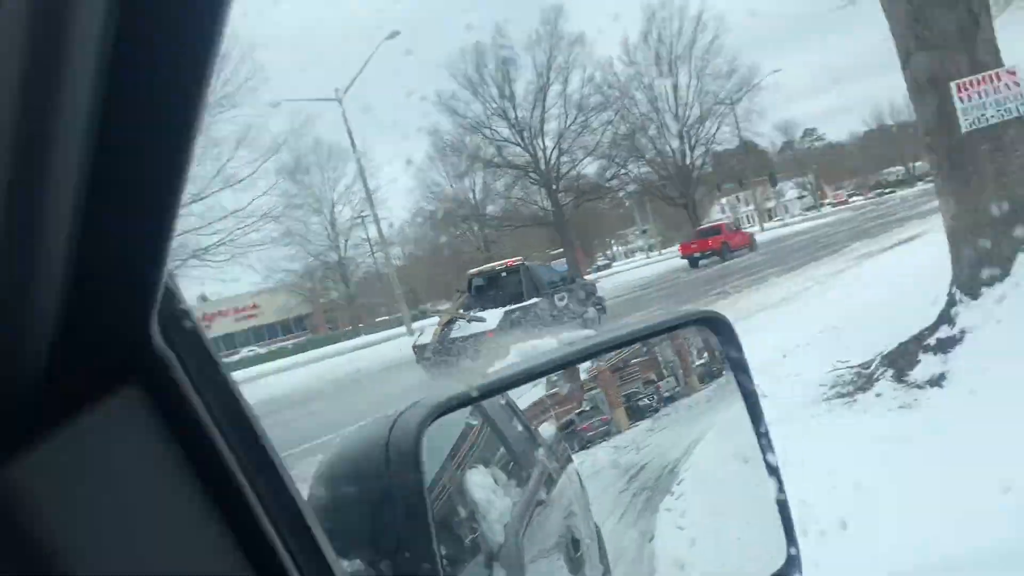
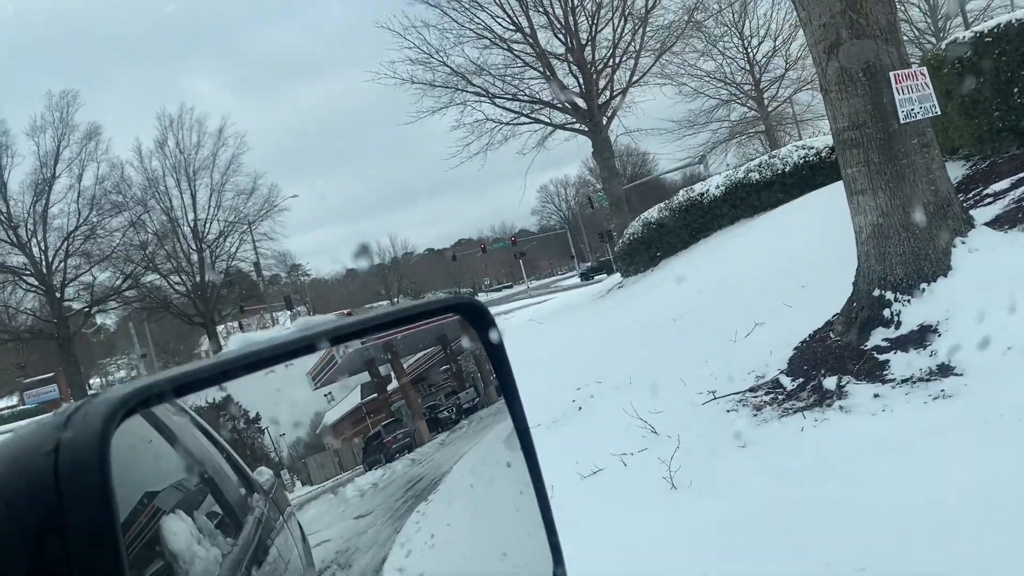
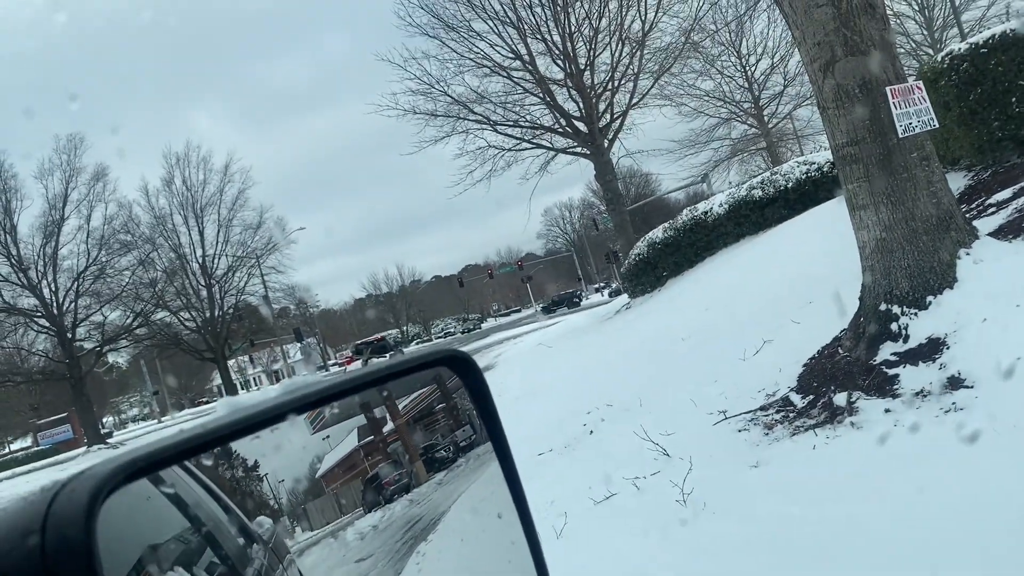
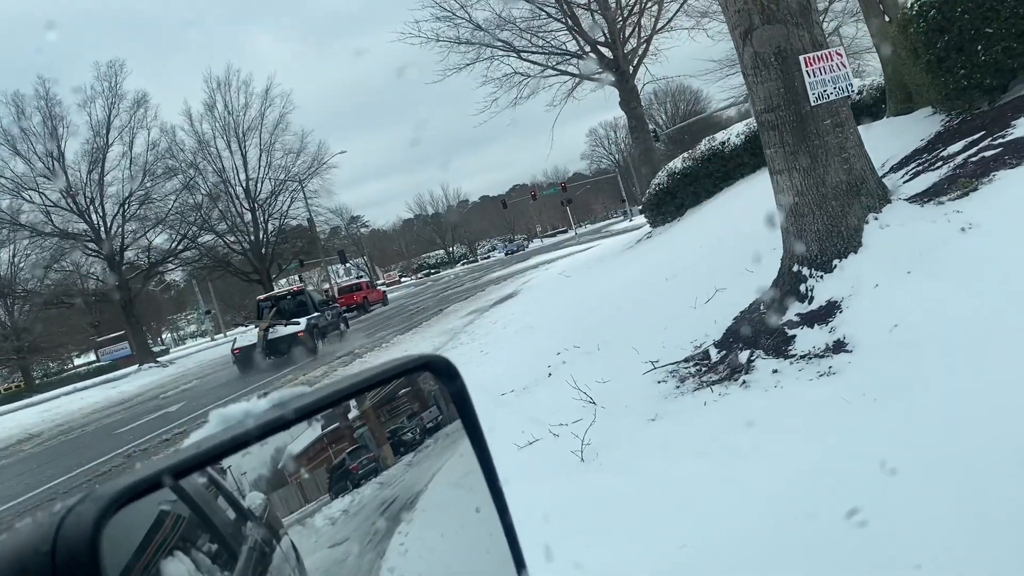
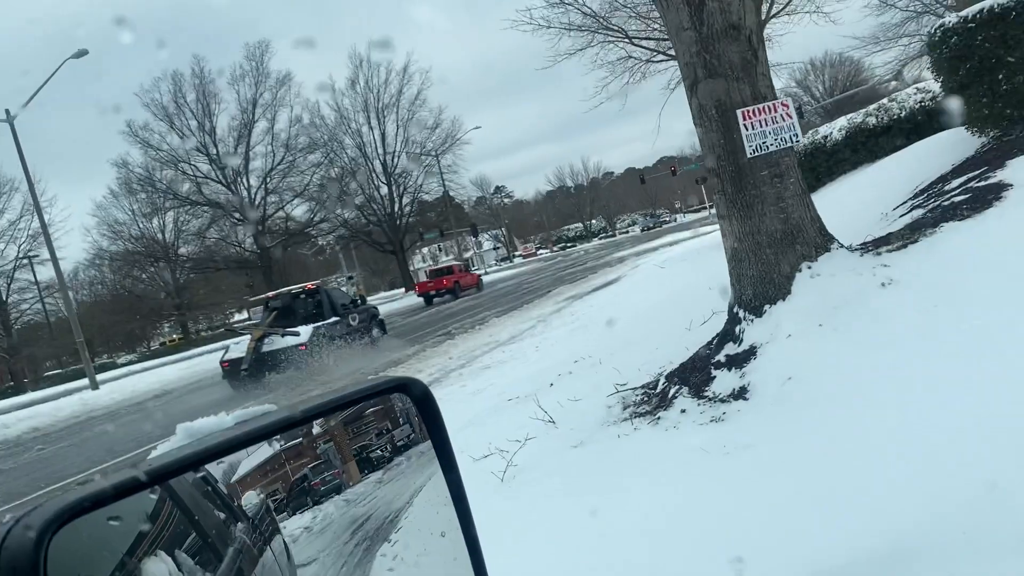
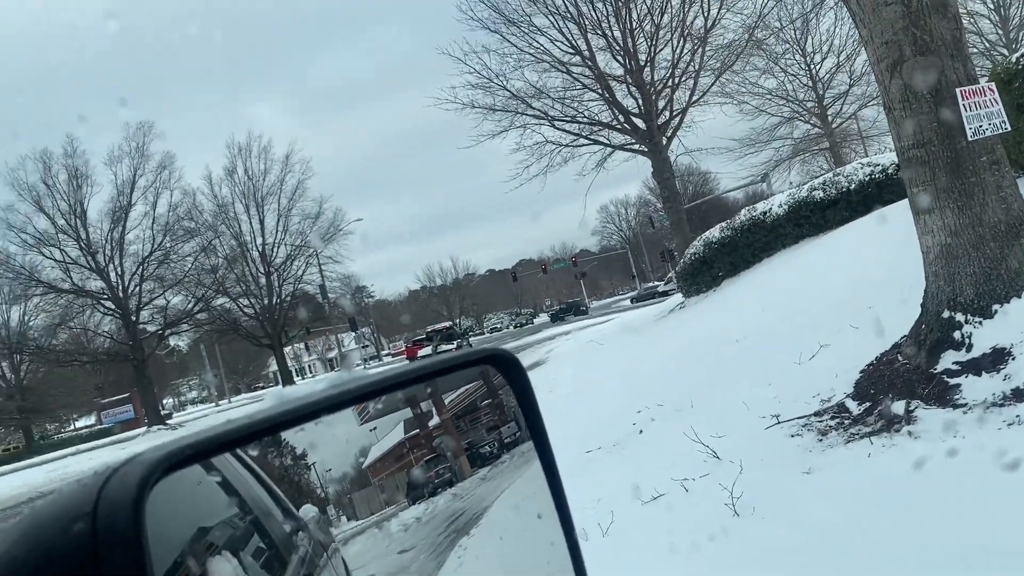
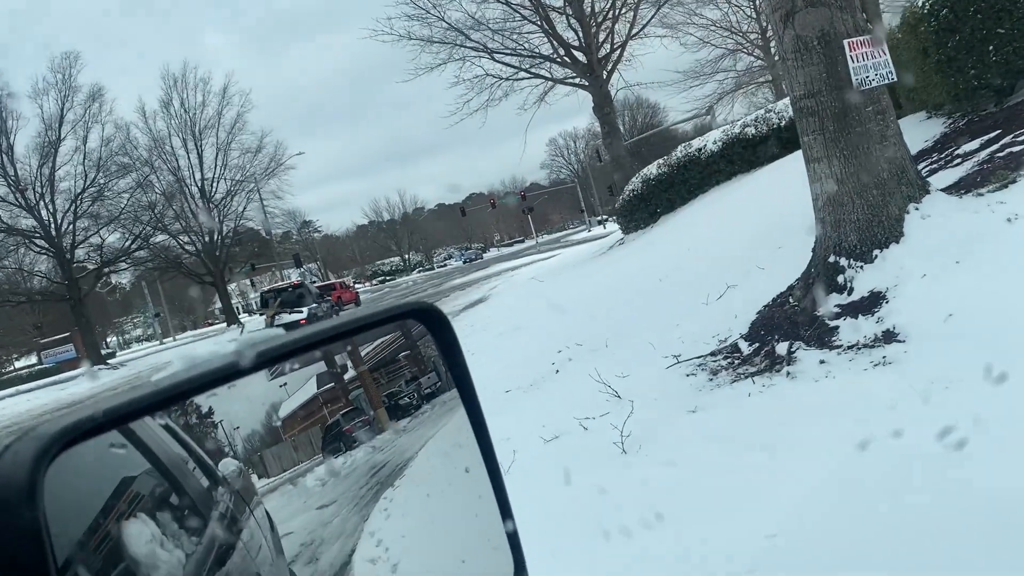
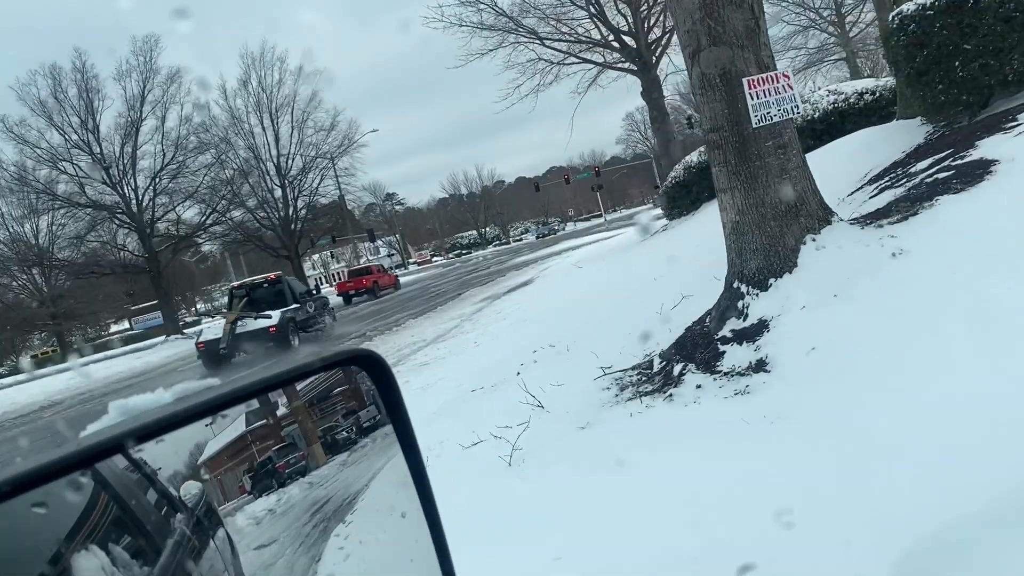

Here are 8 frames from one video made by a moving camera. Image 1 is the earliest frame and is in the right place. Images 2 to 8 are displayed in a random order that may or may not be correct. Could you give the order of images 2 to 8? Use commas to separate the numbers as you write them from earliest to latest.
5, 8, 4, 7, 2, 3, 6
